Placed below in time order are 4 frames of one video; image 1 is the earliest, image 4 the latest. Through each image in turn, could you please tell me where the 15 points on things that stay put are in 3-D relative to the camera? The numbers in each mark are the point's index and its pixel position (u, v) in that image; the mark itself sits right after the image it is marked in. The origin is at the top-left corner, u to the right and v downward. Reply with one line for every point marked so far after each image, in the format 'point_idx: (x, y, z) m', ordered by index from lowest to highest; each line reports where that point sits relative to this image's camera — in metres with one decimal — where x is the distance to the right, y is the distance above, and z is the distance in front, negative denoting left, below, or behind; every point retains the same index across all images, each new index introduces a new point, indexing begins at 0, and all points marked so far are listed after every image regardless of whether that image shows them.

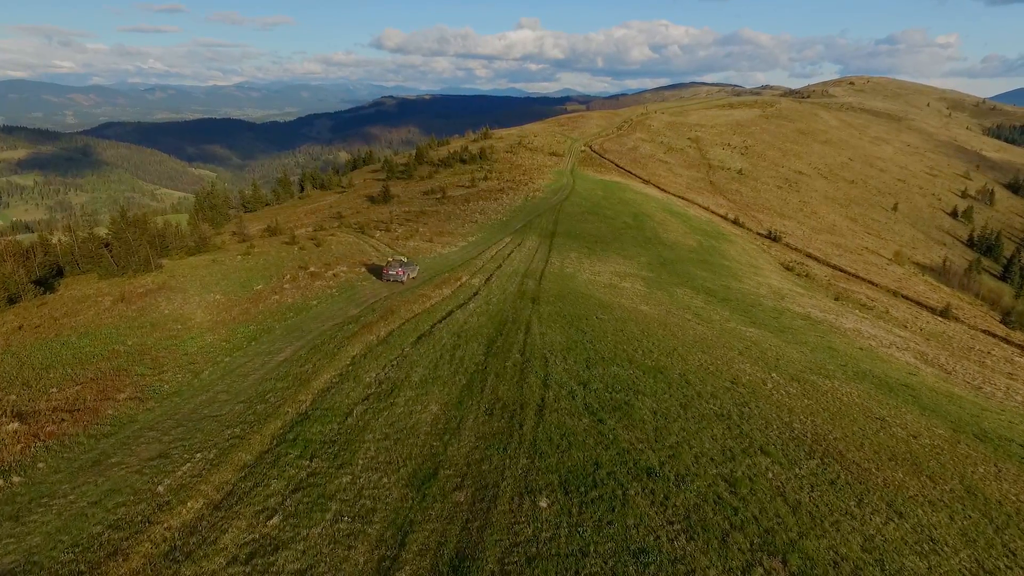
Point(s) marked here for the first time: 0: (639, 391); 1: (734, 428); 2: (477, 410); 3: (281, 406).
0: (+3.3, -2.6, +15.1) m
1: (+5.1, -3.2, +13.6) m
2: (-0.7, -2.7, +13.1) m
3: (-5.1, -2.7, +13.1) m
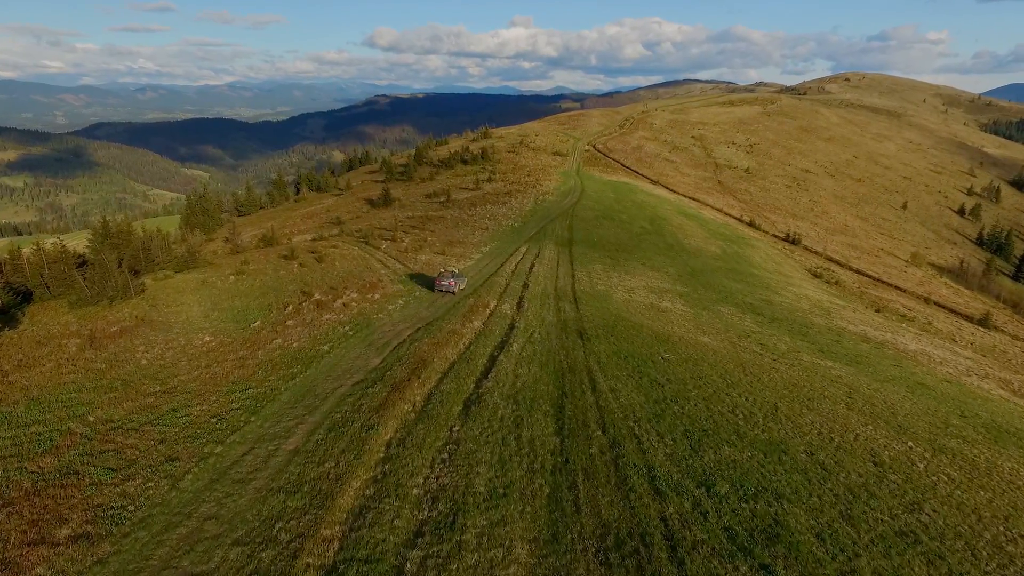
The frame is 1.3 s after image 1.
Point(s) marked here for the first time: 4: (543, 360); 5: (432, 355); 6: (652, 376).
0: (+5.0, -3.9, +11.1) m
1: (+6.9, -4.5, +9.7) m
2: (+1.1, -4.0, +9.1) m
3: (-3.3, -4.0, +9.1) m
4: (+1.0, -2.3, +18.7) m
5: (-2.4, -2.0, +17.9) m
6: (+4.3, -2.7, +18.1) m
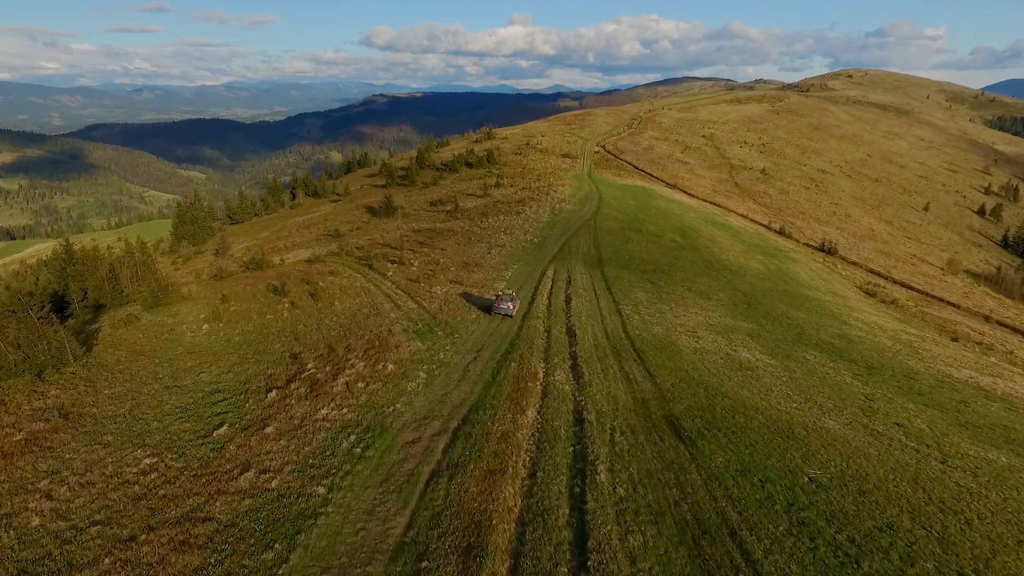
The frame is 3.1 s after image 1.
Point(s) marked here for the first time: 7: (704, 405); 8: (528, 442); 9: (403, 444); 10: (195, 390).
0: (+7.0, -6.0, +4.7) m
1: (+8.9, -6.6, +3.2) m
2: (+3.0, -6.2, +2.6) m
3: (-1.3, -6.2, +2.6) m
4: (+2.9, -4.4, +12.2) m
5: (-0.5, -4.2, +11.4) m
6: (+6.2, -4.9, +11.6) m
7: (+6.1, -3.7, +19.0) m
8: (+0.4, -3.9, +15.0) m
9: (-2.6, -3.8, +14.4) m
10: (-9.8, -3.2, +18.7) m
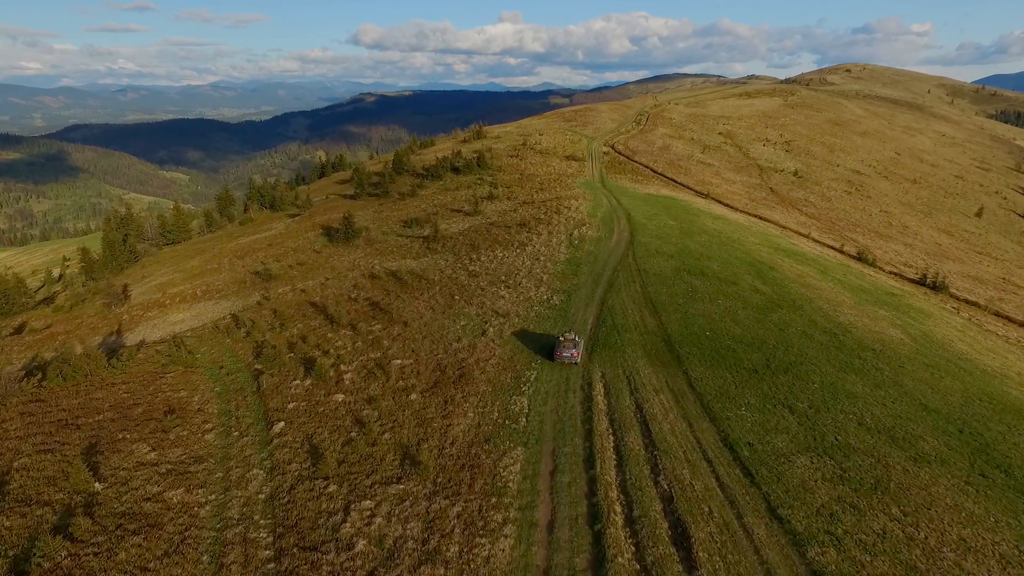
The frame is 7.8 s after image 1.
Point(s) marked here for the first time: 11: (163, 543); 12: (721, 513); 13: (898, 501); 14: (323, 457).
0: (+8.3, -11.4, -15.7) m
1: (+10.2, -11.9, -17.2) m
2: (+4.3, -11.6, -17.9) m
3: (0.0, -11.6, -18.0) m
4: (+4.1, -9.8, -8.2) m
5: (+0.7, -9.6, -9.1) m
6: (+7.4, -10.2, -8.8) m
7: (+7.1, -9.0, -1.5) m
8: (+1.5, -9.2, -5.5) m
9: (-1.5, -9.2, -6.2) m
10: (-8.8, -8.6, -2.0) m
11: (-8.0, -5.5, +13.3) m
12: (+5.3, -5.8, +15.3) m
13: (+11.0, -6.1, +17.1) m
14: (-5.4, -4.9, +17.2) m
